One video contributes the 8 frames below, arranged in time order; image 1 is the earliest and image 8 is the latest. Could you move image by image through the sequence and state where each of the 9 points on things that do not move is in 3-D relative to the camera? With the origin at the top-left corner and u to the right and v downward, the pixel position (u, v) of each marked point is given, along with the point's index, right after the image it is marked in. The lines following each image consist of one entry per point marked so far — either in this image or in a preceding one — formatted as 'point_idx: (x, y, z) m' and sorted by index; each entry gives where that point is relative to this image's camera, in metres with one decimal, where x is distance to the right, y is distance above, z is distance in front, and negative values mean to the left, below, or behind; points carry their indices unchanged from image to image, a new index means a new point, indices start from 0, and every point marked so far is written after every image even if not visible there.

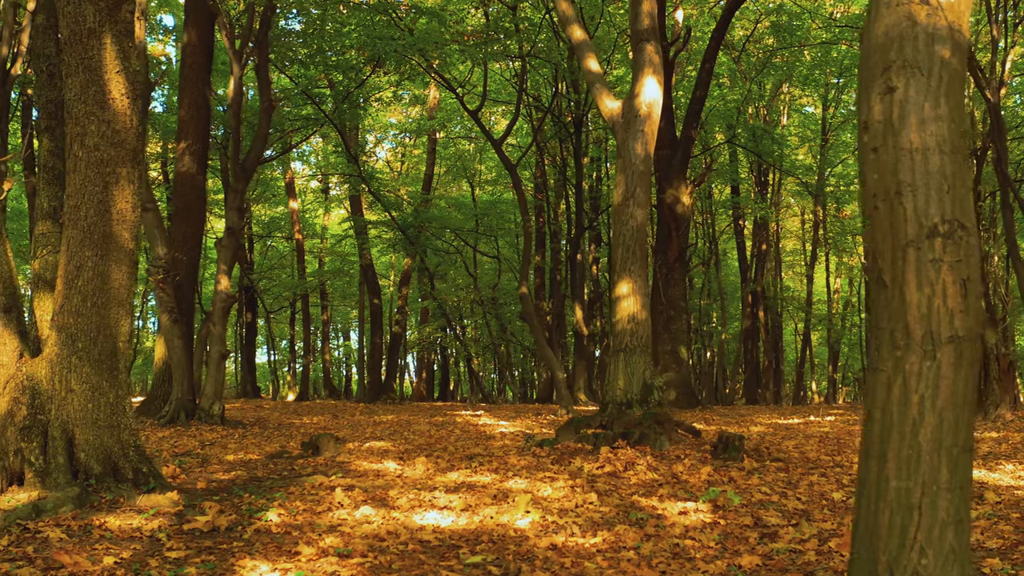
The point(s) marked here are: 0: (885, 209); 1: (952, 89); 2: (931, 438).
0: (+1.2, +0.3, +2.4) m
1: (+1.4, +0.7, +2.4) m
2: (+1.3, -0.5, +2.3) m
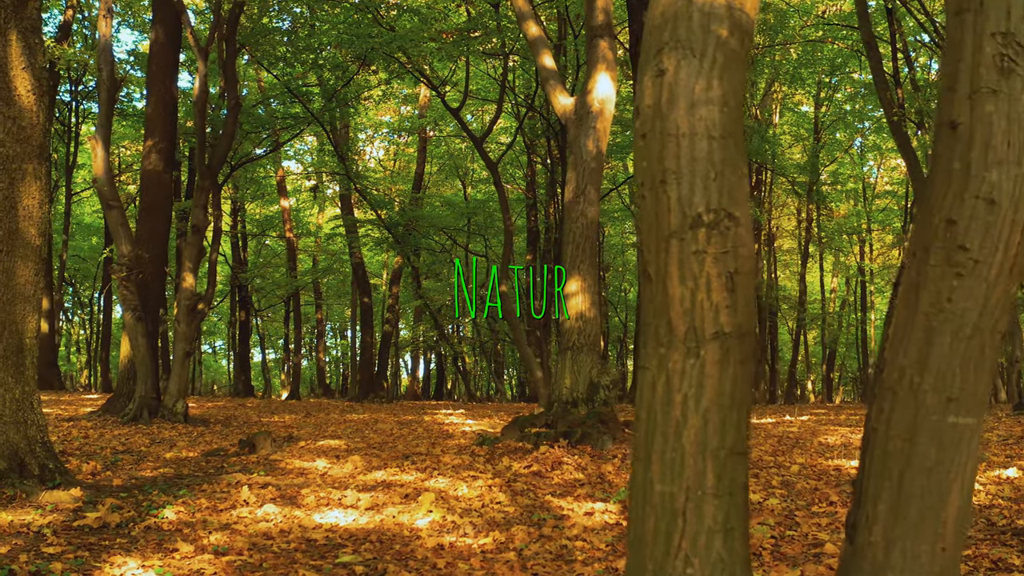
0: (+0.4, +0.3, +2.3) m
1: (+0.7, +0.7, +2.3) m
2: (+0.5, -0.5, +2.2) m
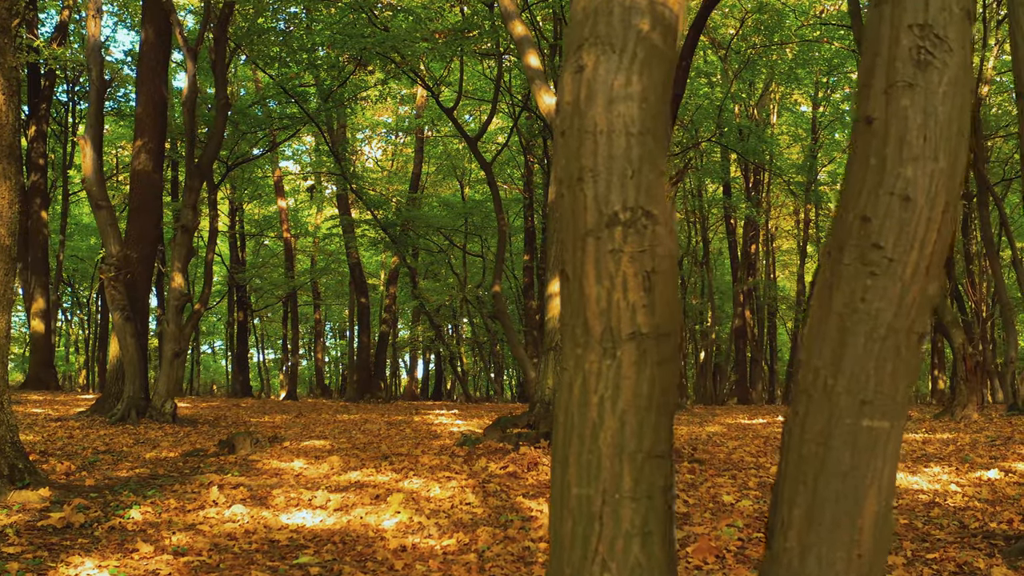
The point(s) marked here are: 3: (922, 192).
0: (+0.2, +0.3, +2.2) m
1: (+0.4, +0.7, +2.3) m
2: (+0.3, -0.5, +2.2) m
3: (+1.1, +0.2, +1.9) m
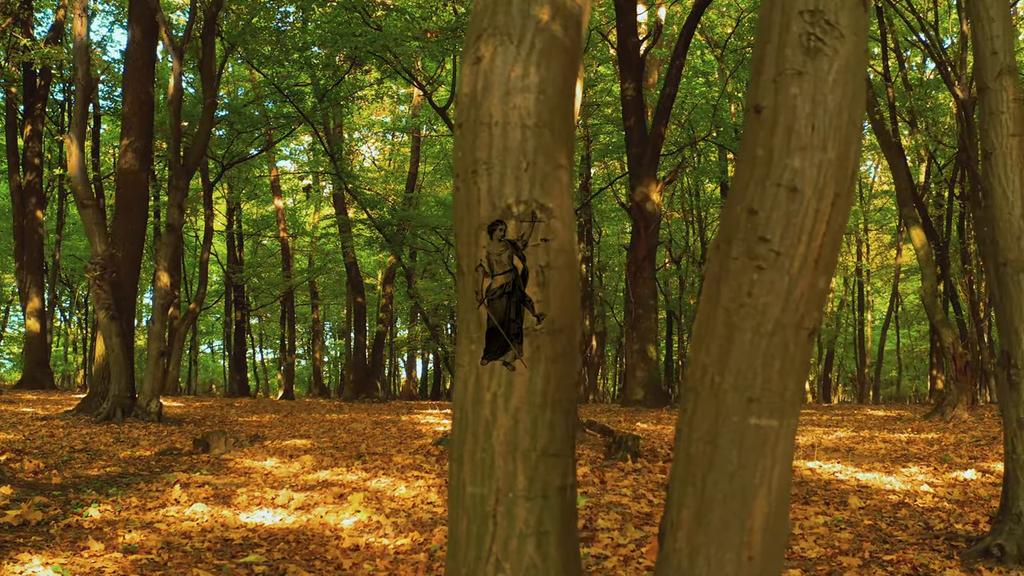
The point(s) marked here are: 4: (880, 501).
0: (-0.1, +0.3, +2.2) m
1: (+0.1, +0.7, +2.2) m
2: (0.0, -0.4, +2.1) m
3: (+0.7, +0.3, +1.8) m
4: (+3.0, -1.7, +6.0) m
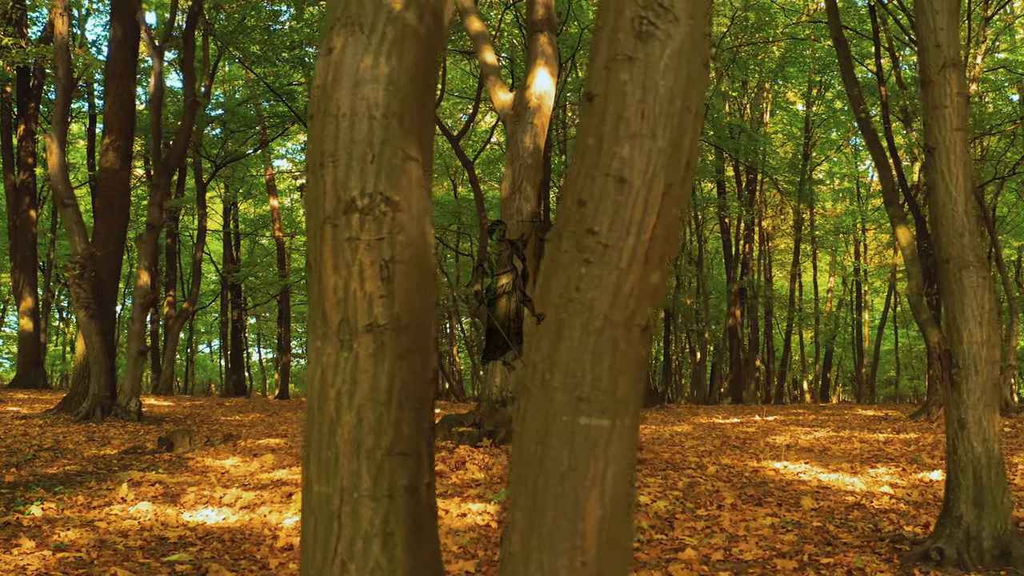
0: (-0.6, +0.3, +2.2) m
1: (-0.3, +0.7, +2.2) m
2: (-0.5, -0.4, +2.1) m
3: (+0.3, +0.3, +1.8) m
4: (+2.6, -1.7, +5.9) m
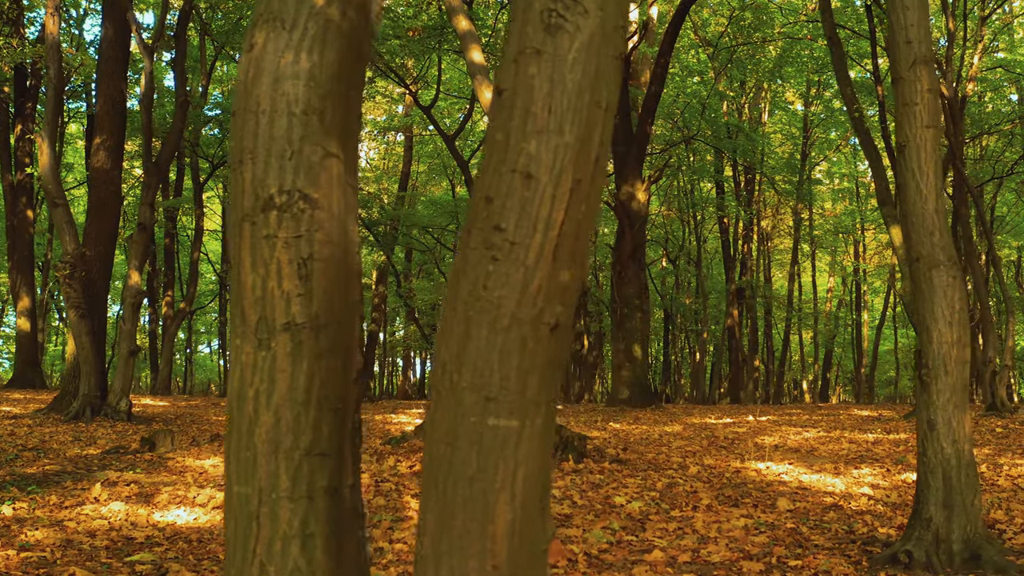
0: (-0.8, +0.3, +2.1) m
1: (-0.5, +0.7, +2.1) m
2: (-0.7, -0.4, +2.1) m
3: (+0.1, +0.3, +1.7) m
4: (+2.4, -1.7, +5.9) m
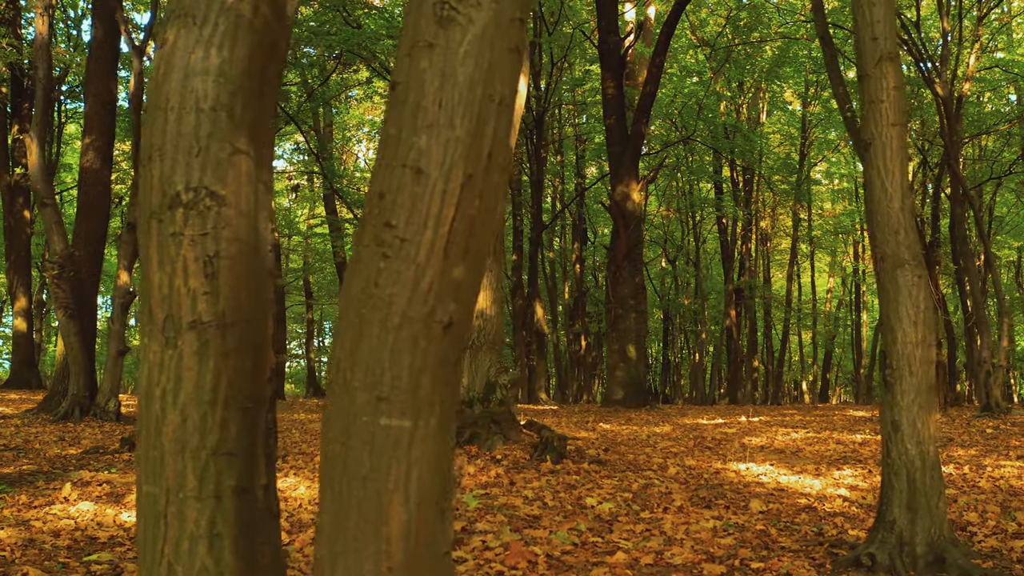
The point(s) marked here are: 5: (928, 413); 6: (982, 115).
0: (-1.0, +0.3, +2.1) m
1: (-0.8, +0.7, +2.1) m
2: (-0.9, -0.4, +2.0) m
3: (-0.2, +0.3, +1.7) m
4: (+2.2, -1.7, +5.8) m
5: (+2.4, -0.7, +4.3) m
6: (+10.9, +4.0, +17.3) m
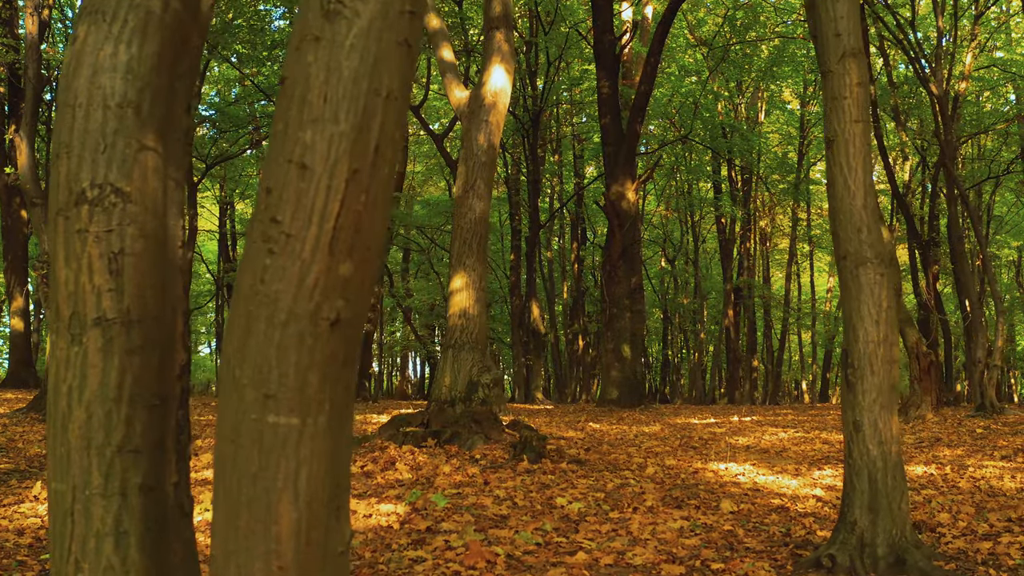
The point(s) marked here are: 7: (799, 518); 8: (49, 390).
0: (-1.3, +0.3, +2.1) m
1: (-1.1, +0.7, +2.1) m
2: (-1.2, -0.4, +2.0) m
3: (-0.4, +0.3, +1.7) m
4: (+1.9, -1.7, +5.8) m
5: (+2.2, -0.7, +4.3) m
6: (+10.8, +4.1, +17.2) m
7: (+2.1, -1.7, +5.4) m
8: (-1.3, -0.3, +2.1) m
